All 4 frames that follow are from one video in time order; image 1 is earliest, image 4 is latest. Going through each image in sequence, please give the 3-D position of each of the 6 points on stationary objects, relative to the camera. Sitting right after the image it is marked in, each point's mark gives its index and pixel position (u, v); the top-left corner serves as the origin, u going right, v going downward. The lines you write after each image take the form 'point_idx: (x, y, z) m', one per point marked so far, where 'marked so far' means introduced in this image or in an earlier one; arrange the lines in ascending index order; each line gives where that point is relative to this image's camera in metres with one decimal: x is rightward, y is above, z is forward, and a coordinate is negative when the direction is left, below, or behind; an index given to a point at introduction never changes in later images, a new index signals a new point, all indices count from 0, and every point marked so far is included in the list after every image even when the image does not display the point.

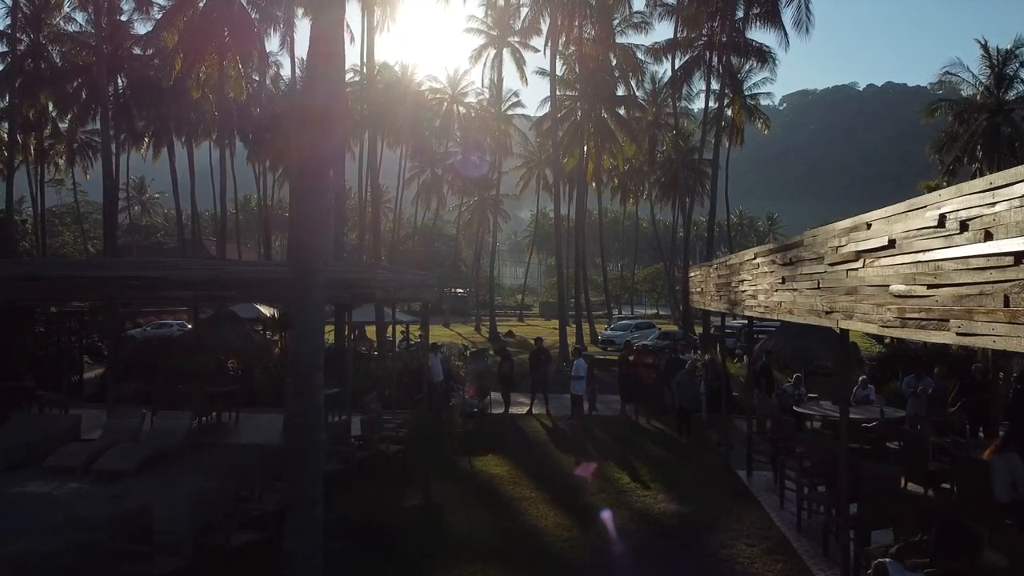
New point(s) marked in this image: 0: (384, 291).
0: (-2.0, -0.1, +13.3) m
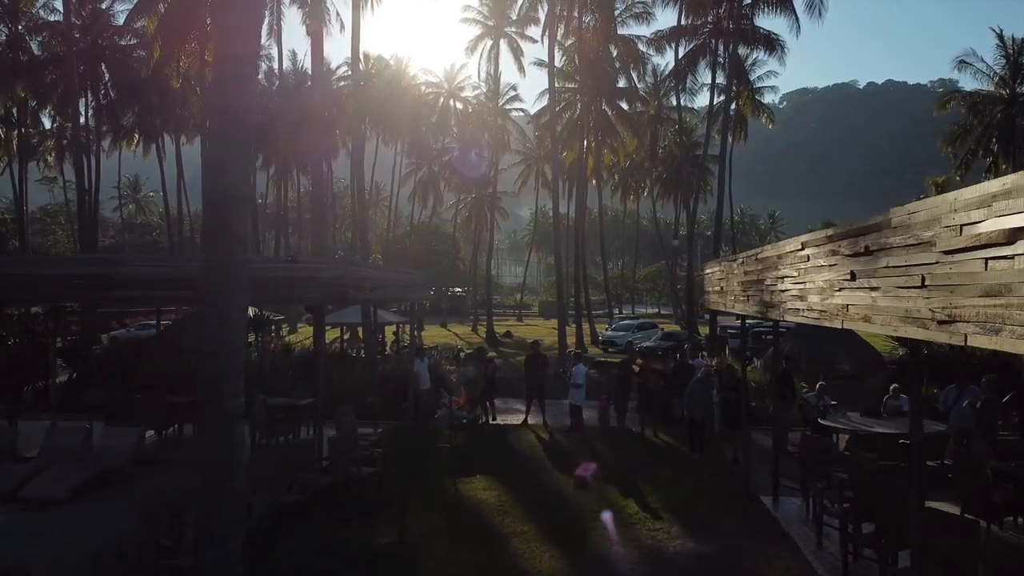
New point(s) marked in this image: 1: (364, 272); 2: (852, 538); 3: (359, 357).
0: (-2.1, -0.1, +11.8) m
1: (-2.1, +0.2, +11.6) m
2: (+3.0, -2.2, +7.2) m
3: (-3.7, -1.7, +19.6) m
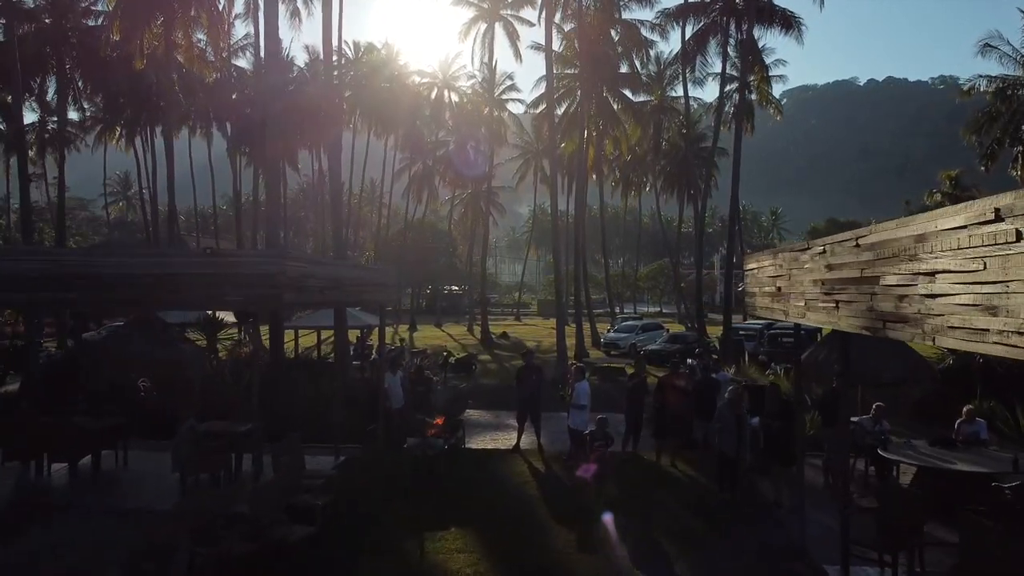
0: (-2.3, -0.1, +9.5) m
1: (-2.3, +0.2, +9.3) m
2: (+2.8, -2.2, +4.9) m
3: (-3.8, -1.7, +17.2) m
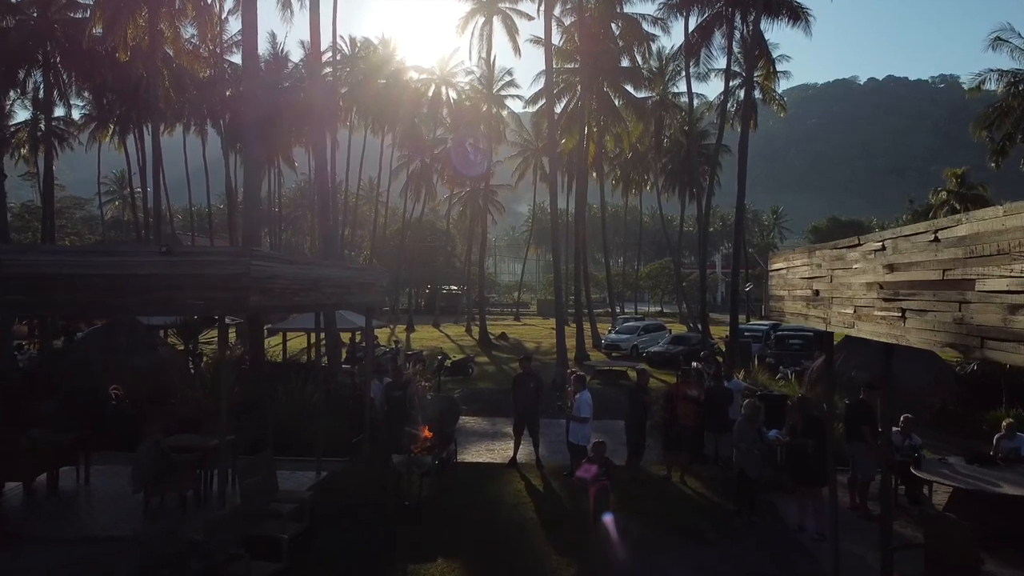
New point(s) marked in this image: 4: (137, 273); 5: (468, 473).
0: (-2.4, -0.1, +8.6) m
1: (-2.3, +0.2, +8.4) m
2: (+2.8, -2.2, +3.9) m
3: (-3.9, -1.7, +16.3) m
4: (-3.5, +0.1, +7.6) m
5: (-0.6, -2.5, +11.1) m
